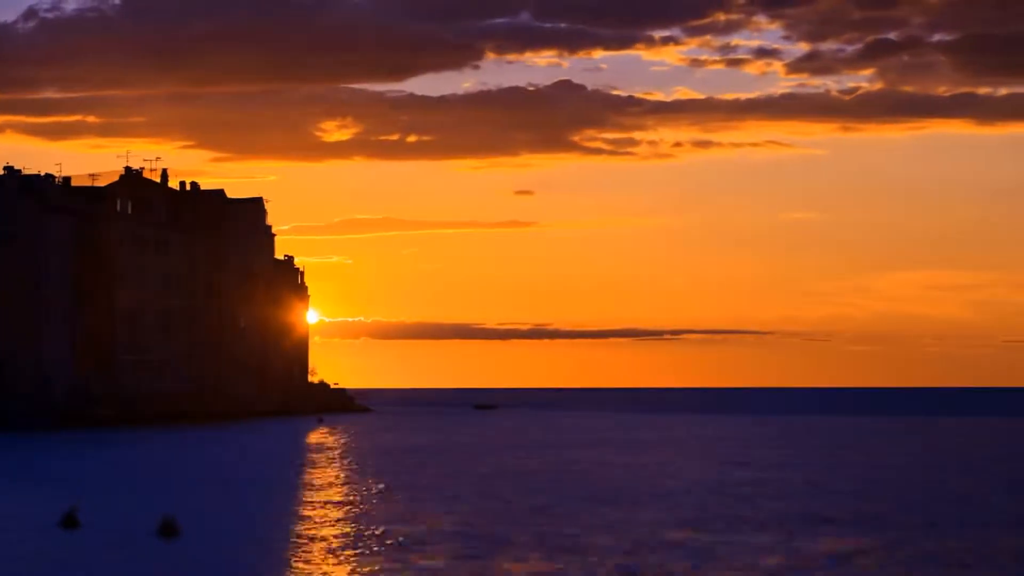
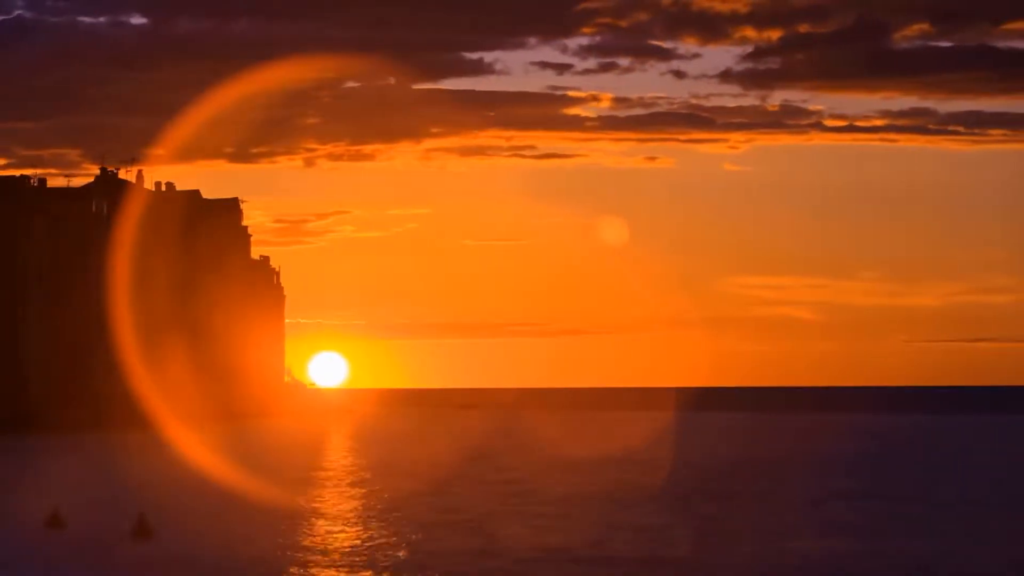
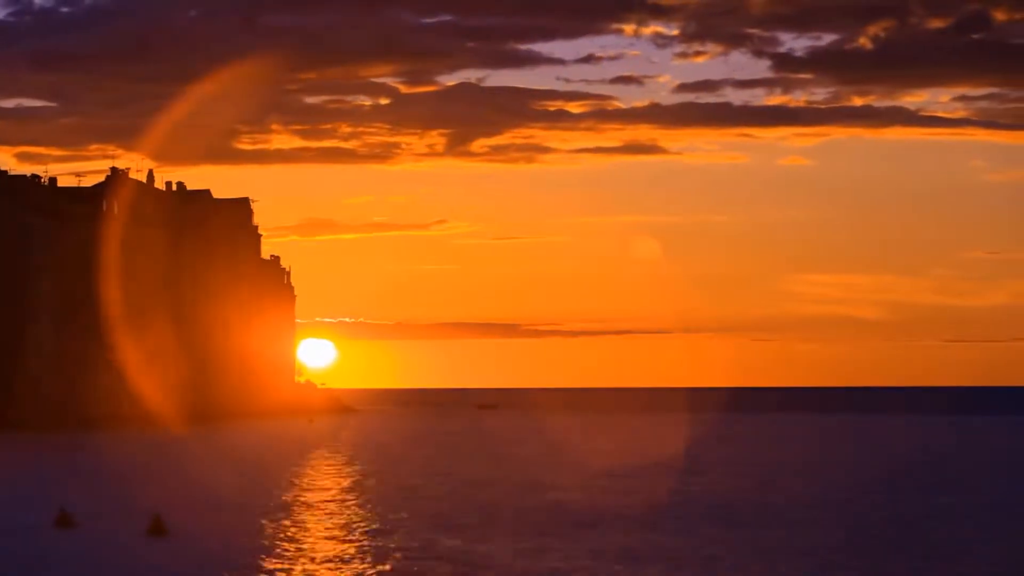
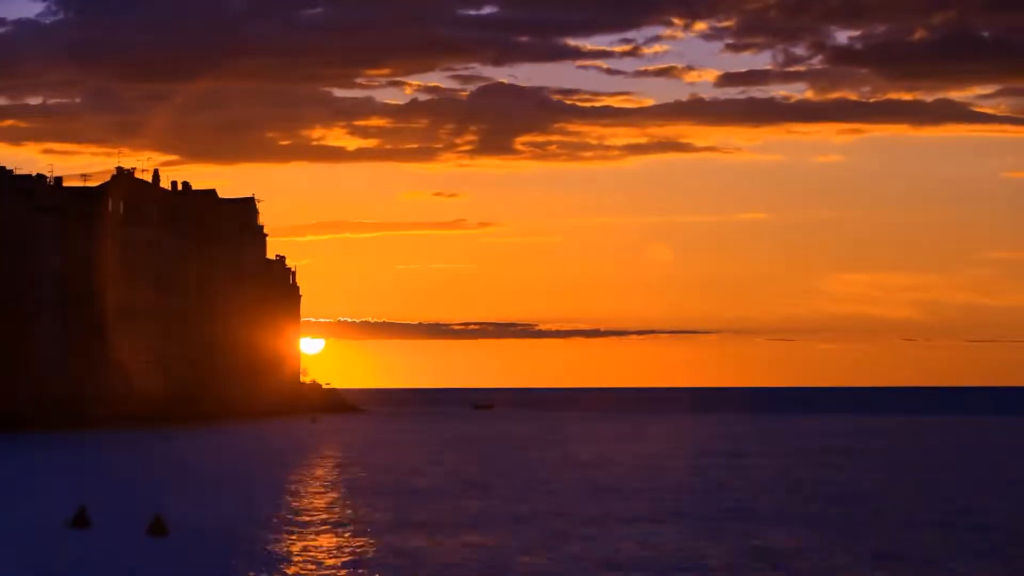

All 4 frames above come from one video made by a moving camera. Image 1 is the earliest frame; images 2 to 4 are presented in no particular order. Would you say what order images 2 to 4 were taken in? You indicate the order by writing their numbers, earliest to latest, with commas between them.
4, 3, 2
